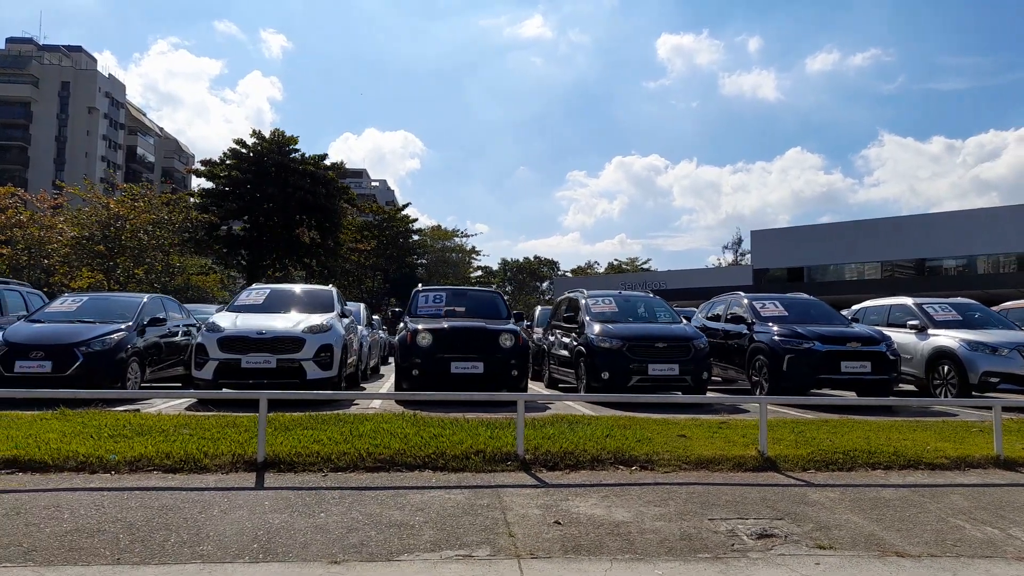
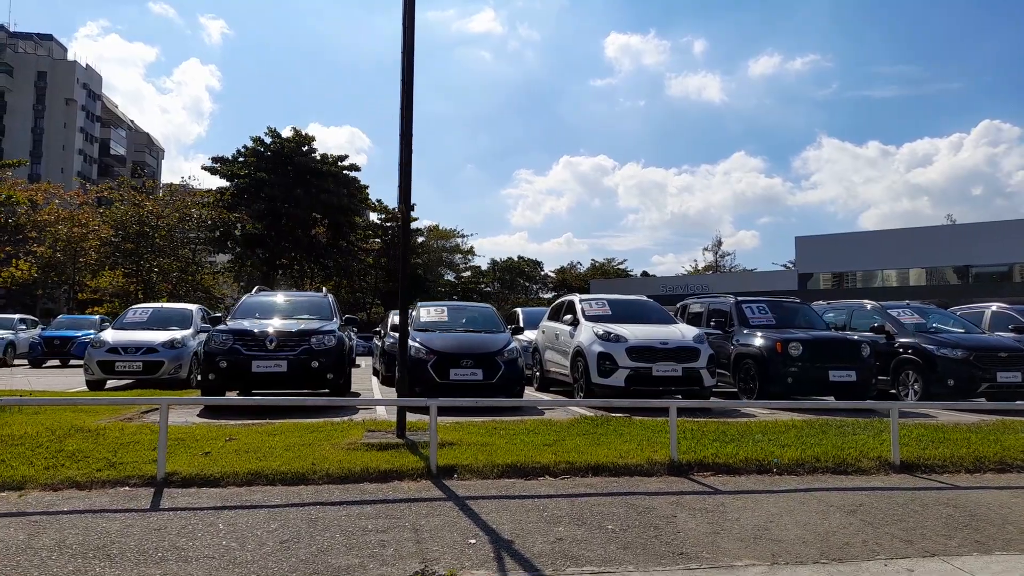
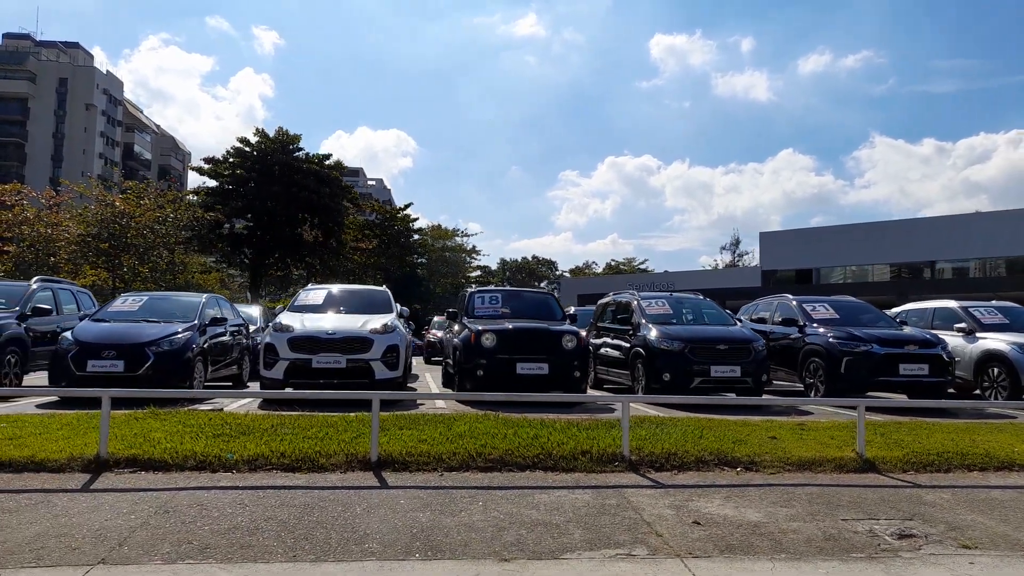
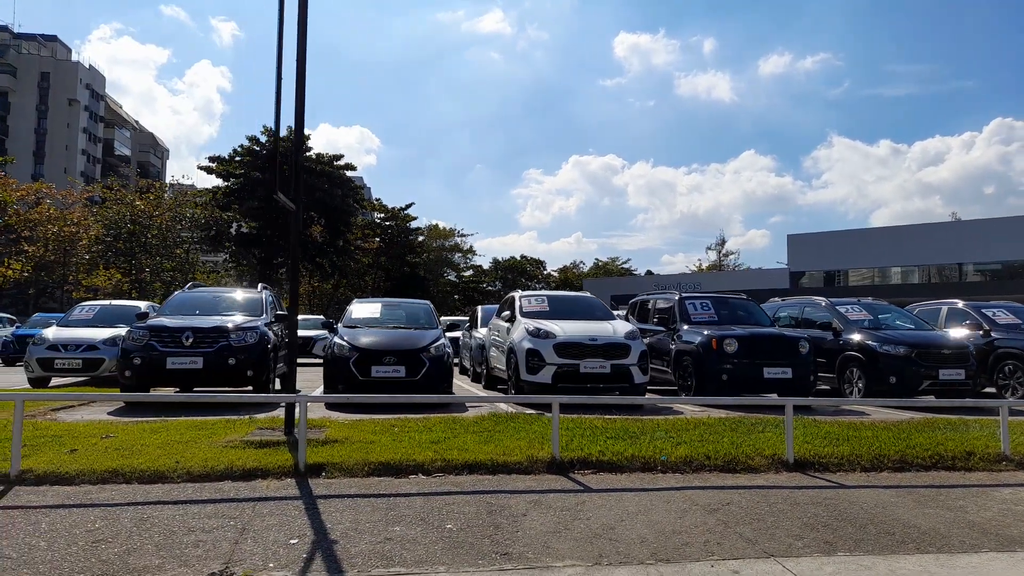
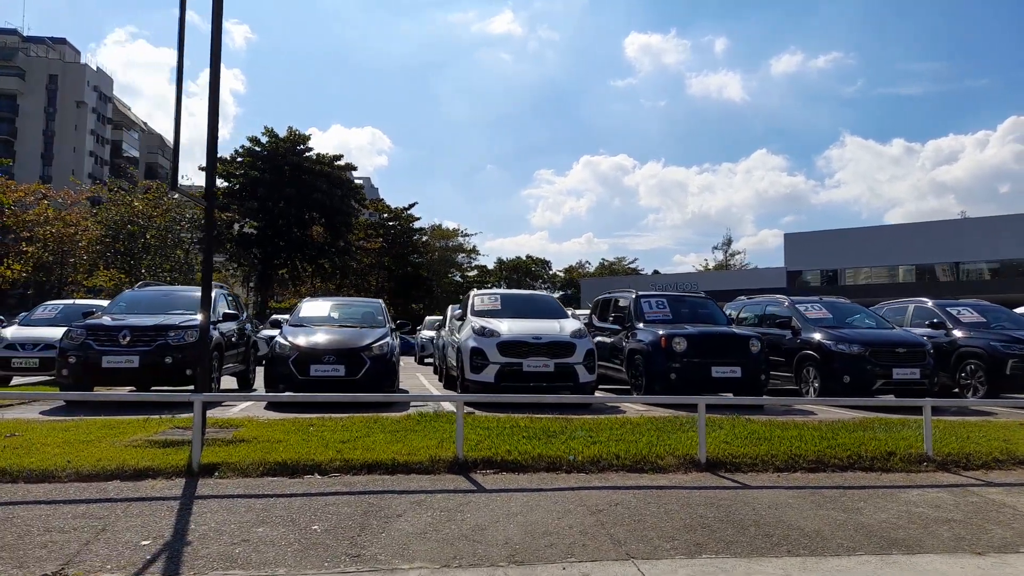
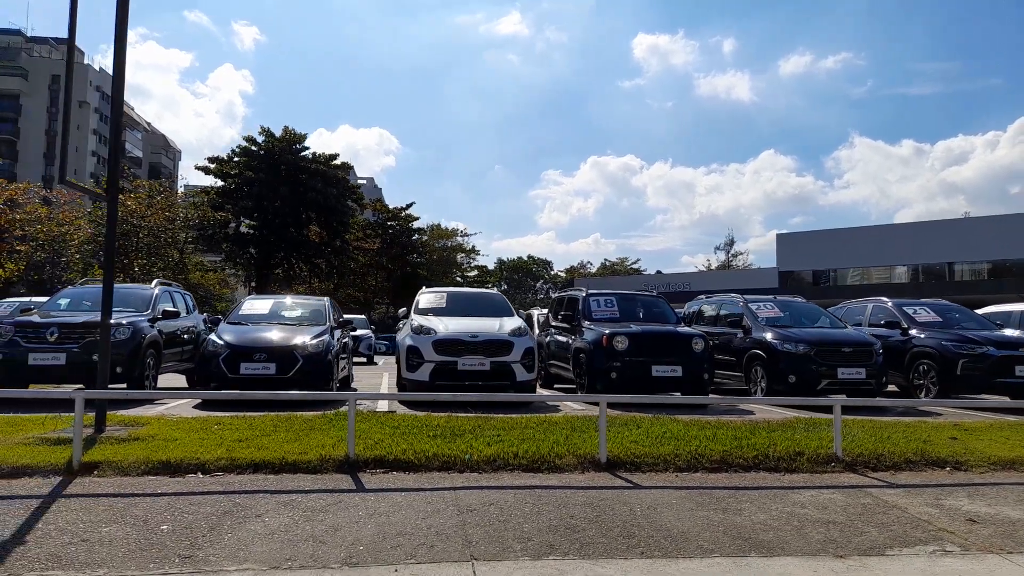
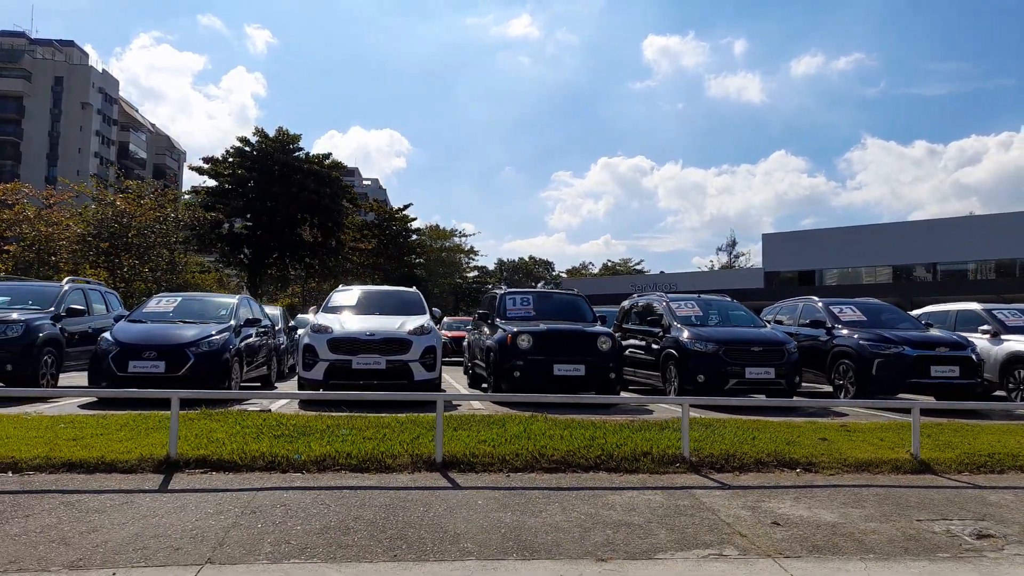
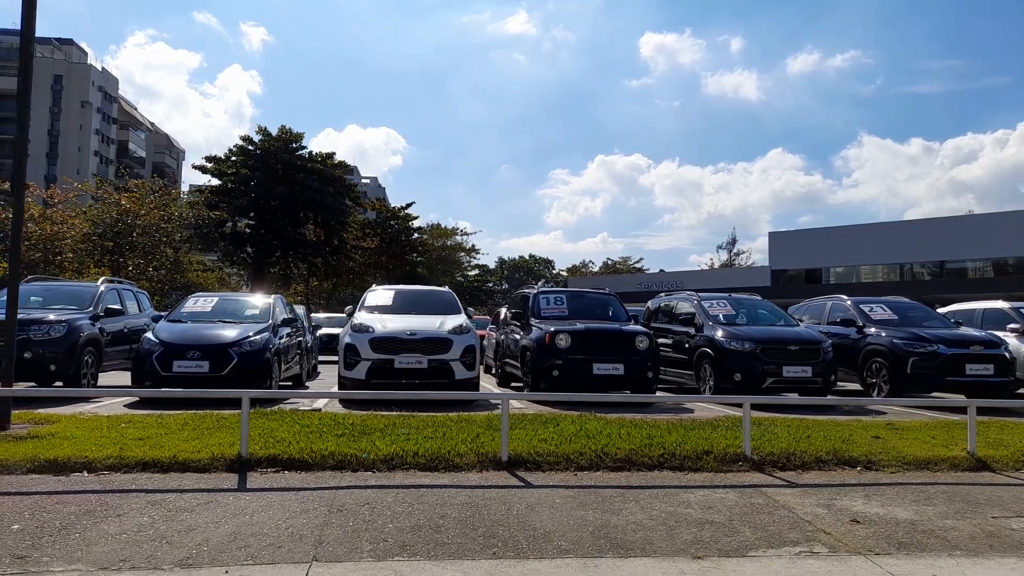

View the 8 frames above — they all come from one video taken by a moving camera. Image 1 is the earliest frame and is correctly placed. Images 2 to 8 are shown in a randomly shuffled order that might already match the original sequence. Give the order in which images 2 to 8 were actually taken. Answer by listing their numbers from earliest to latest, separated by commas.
3, 7, 8, 6, 5, 4, 2
